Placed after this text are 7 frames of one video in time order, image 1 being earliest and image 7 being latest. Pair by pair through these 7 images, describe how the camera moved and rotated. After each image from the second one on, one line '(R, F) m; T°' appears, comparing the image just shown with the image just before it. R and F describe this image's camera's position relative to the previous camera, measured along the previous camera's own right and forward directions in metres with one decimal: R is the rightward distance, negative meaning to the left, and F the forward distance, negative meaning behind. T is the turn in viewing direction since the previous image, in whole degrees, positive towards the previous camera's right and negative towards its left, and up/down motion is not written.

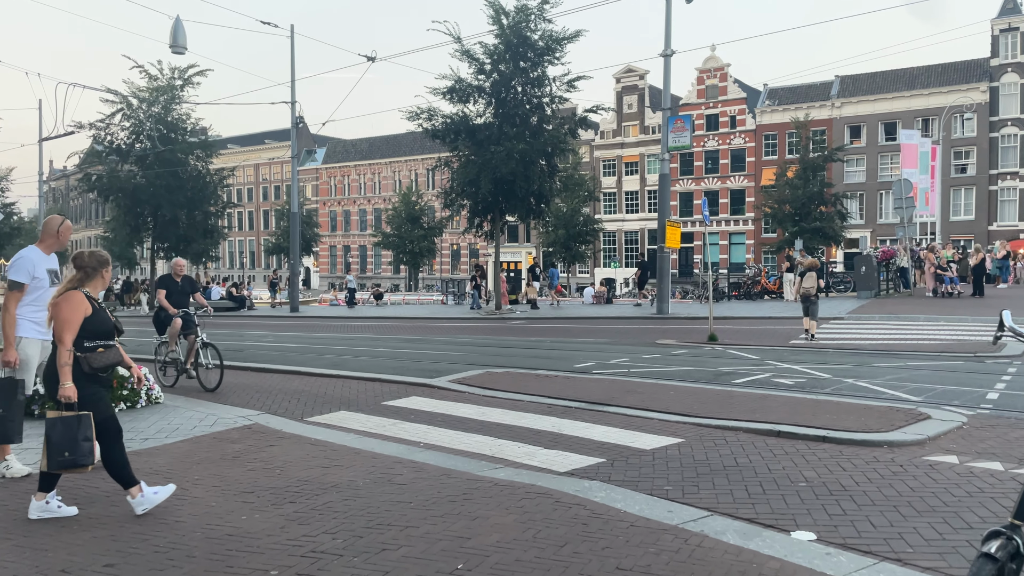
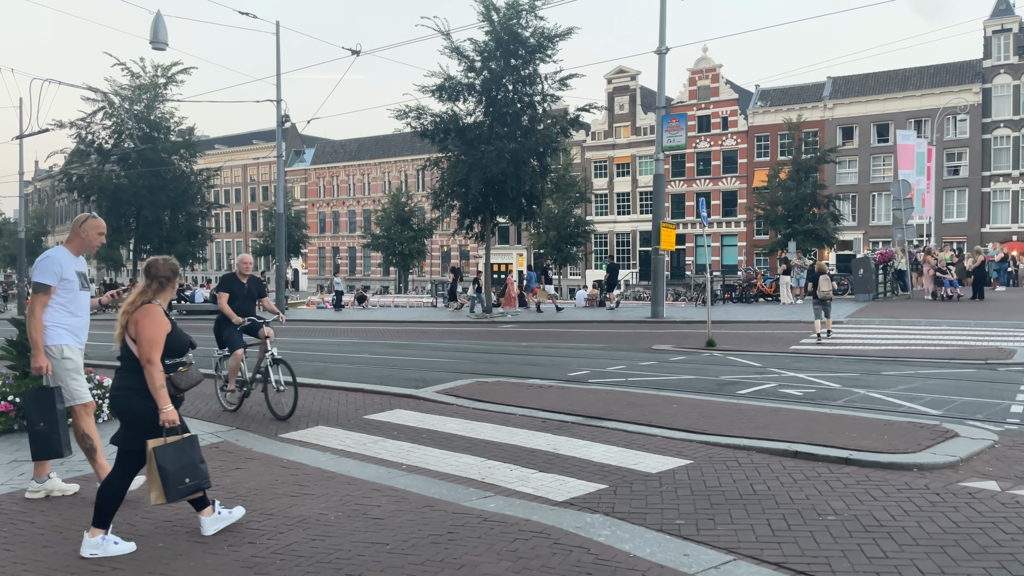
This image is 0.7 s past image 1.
(0.0, +0.6) m; +1°
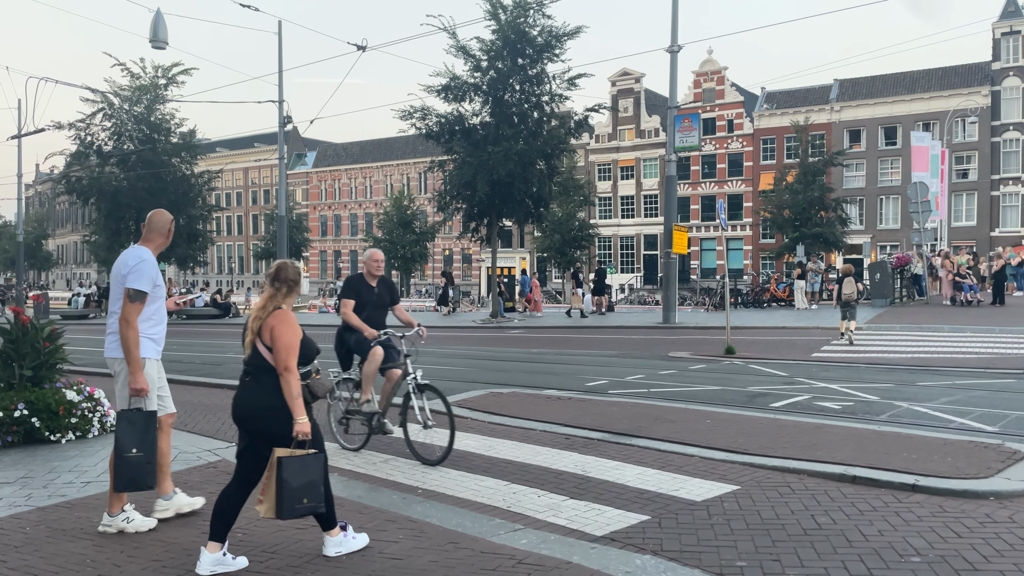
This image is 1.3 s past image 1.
(-0.2, +0.6) m; 0°
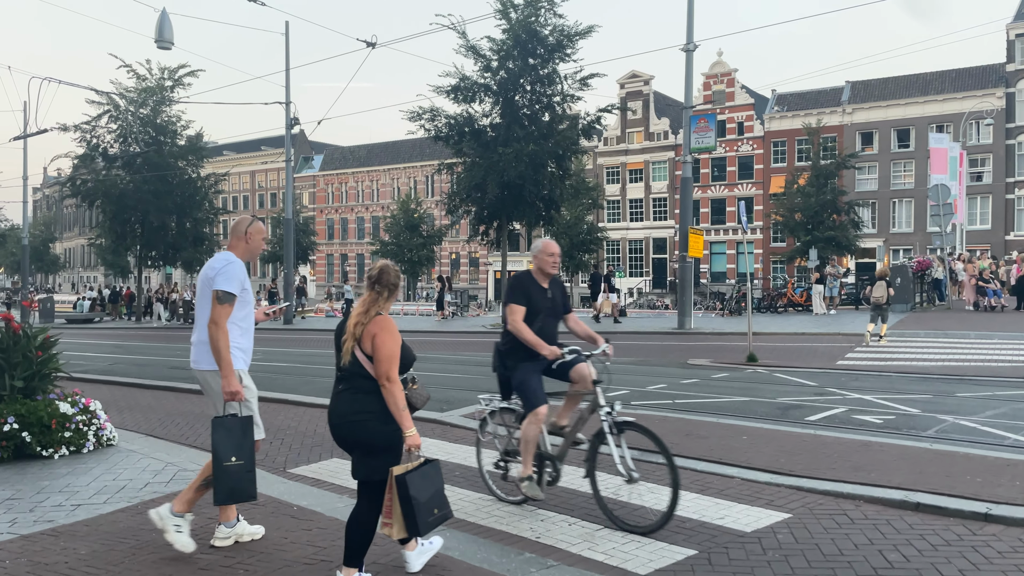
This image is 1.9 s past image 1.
(-0.1, +0.5) m; 0°
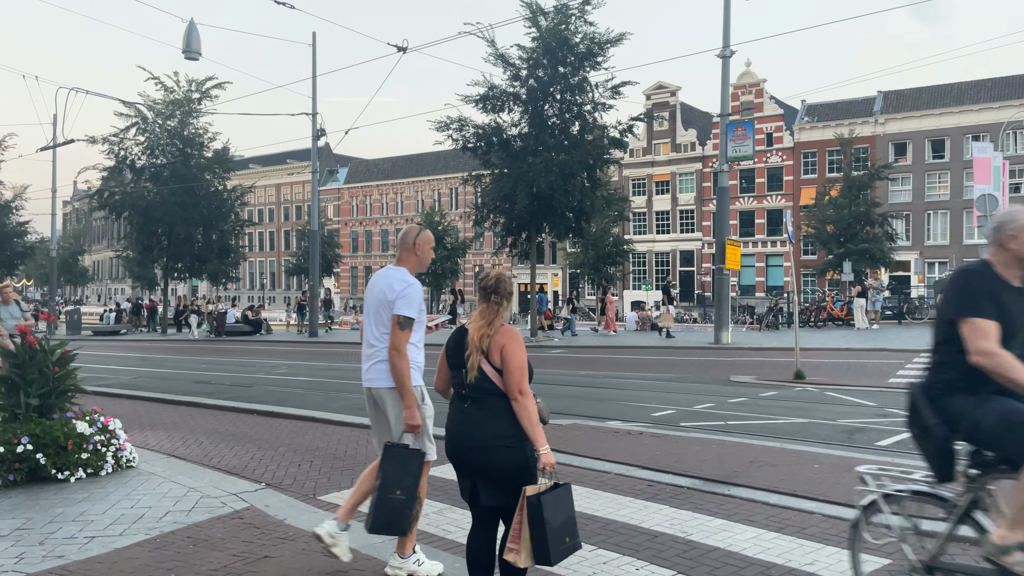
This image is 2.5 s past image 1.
(-0.2, +0.5) m; -2°
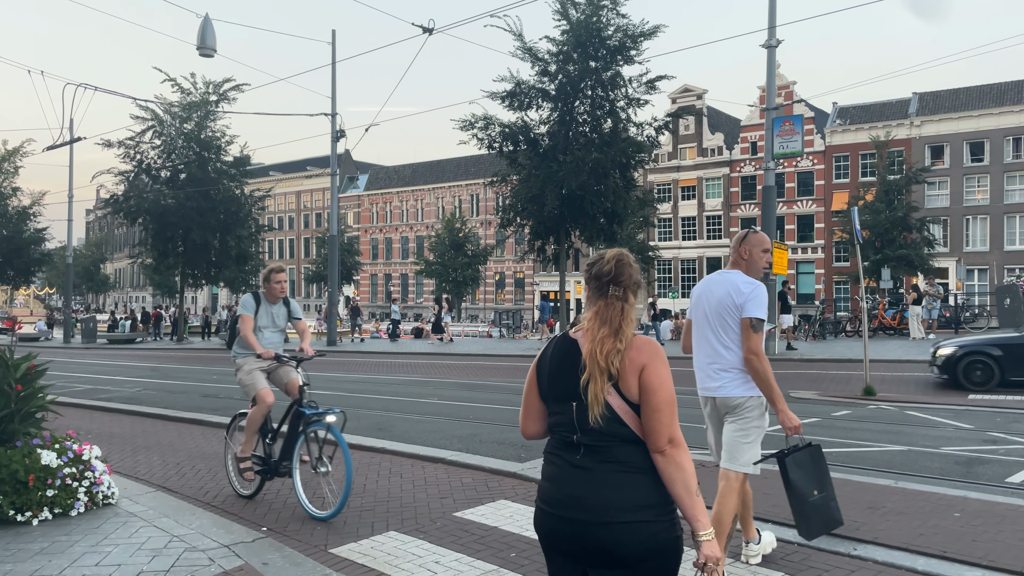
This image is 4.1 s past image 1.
(-0.3, +1.3) m; -1°
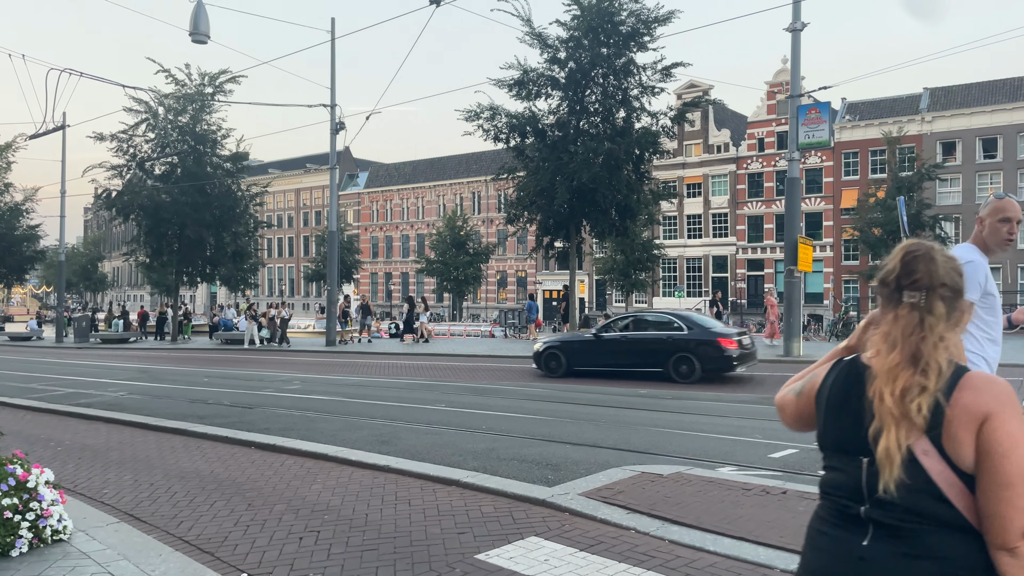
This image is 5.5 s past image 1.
(-0.2, +1.0) m; 0°
